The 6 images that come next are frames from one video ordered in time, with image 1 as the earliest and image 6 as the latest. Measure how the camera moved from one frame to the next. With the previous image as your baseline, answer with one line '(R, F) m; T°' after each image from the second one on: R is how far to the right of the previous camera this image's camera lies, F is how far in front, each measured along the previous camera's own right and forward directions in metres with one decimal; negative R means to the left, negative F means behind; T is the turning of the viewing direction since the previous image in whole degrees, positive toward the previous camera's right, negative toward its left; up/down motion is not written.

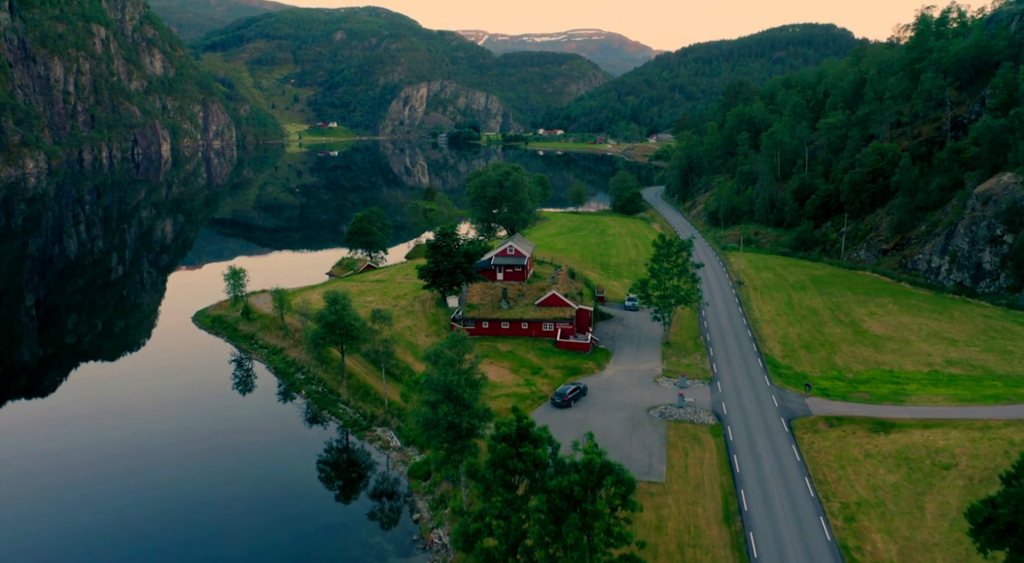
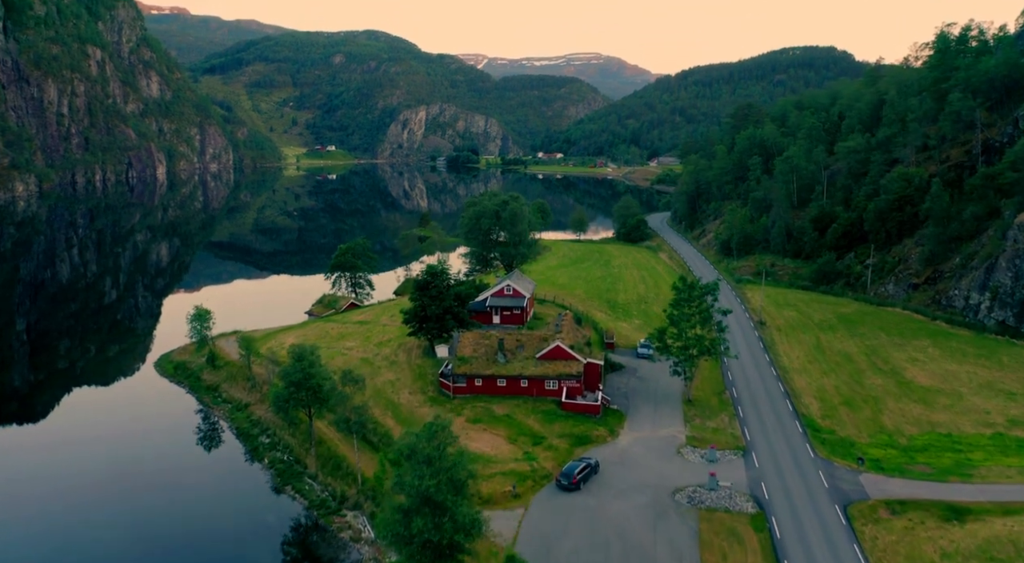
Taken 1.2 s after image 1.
(+0.1, +6.4) m; 0°
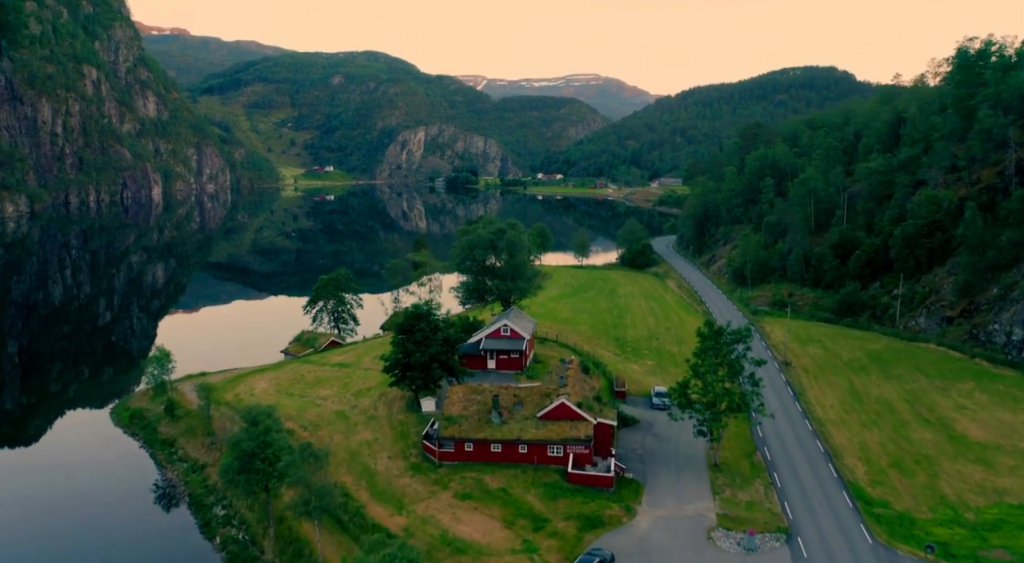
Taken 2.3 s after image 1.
(+0.1, +5.9) m; 0°
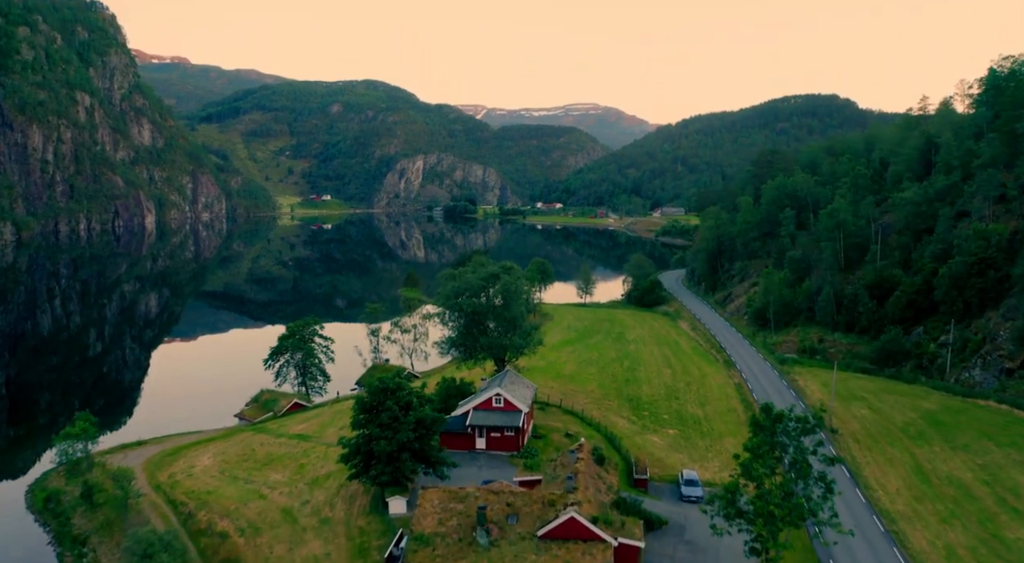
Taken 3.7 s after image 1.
(+0.3, +8.3) m; 0°
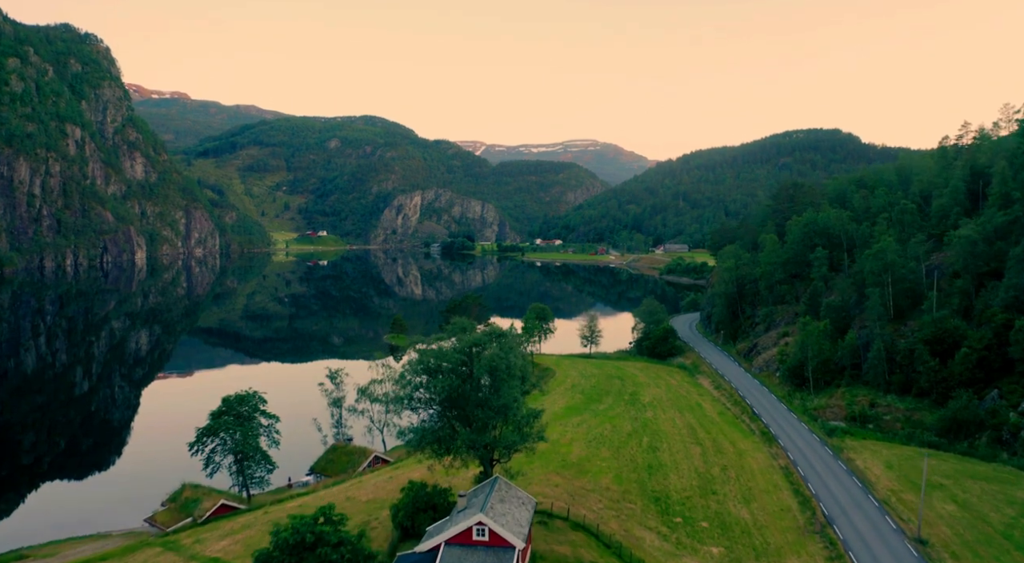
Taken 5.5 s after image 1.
(+0.4, +10.4) m; 0°
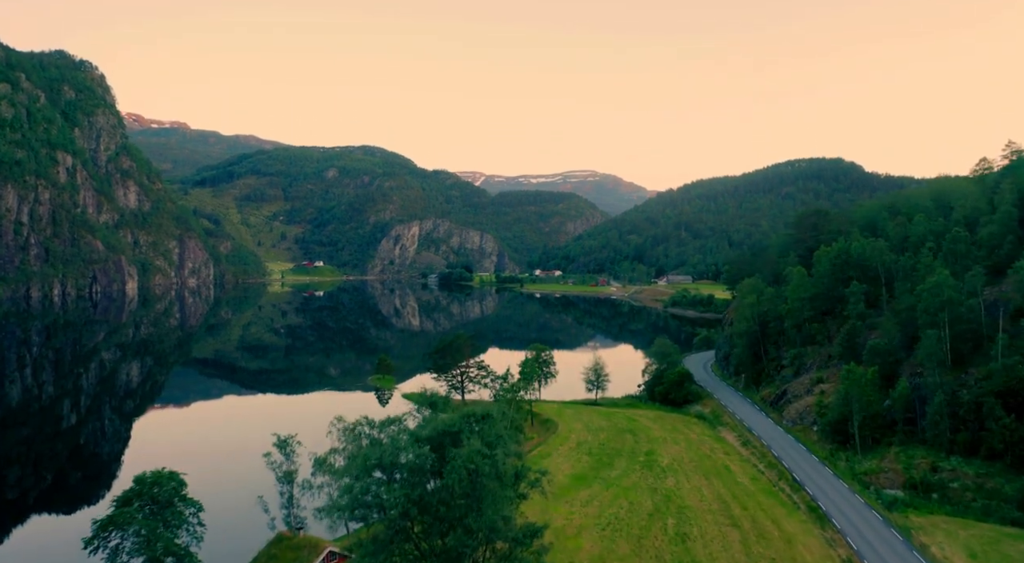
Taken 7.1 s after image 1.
(+0.3, +8.8) m; 0°
